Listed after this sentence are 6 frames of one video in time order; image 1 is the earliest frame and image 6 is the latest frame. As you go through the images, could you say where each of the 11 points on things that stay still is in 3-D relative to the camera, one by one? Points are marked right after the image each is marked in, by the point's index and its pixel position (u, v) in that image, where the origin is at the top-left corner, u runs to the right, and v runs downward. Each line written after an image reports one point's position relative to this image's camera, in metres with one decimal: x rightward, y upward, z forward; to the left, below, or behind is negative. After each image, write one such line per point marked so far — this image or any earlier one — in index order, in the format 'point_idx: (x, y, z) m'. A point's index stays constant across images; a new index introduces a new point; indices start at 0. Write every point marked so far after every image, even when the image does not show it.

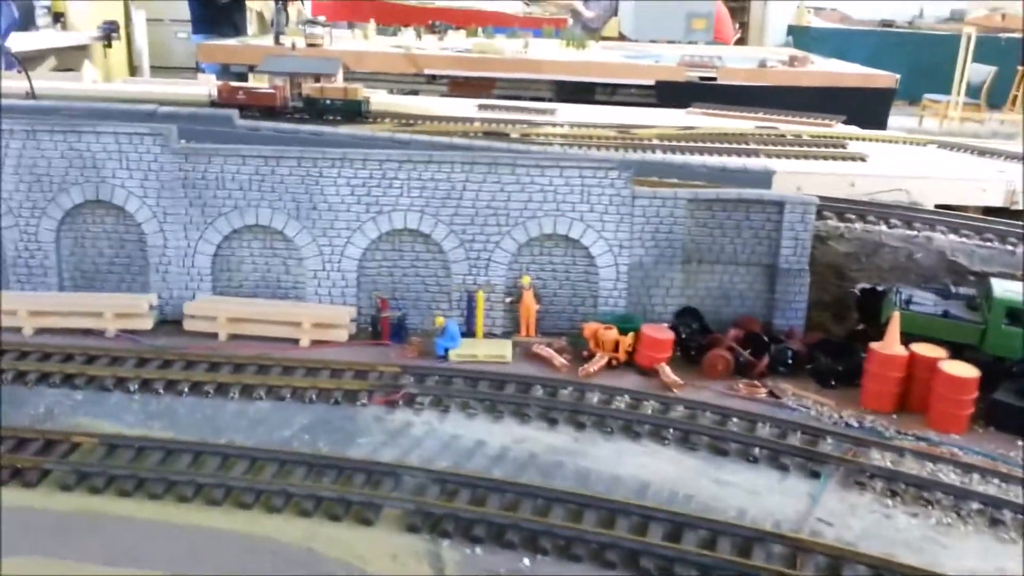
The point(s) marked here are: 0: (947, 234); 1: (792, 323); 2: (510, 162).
0: (+4.3, +0.5, +8.8) m
1: (+2.8, -0.4, +8.8) m
2: (0.0, +1.2, +8.2) m
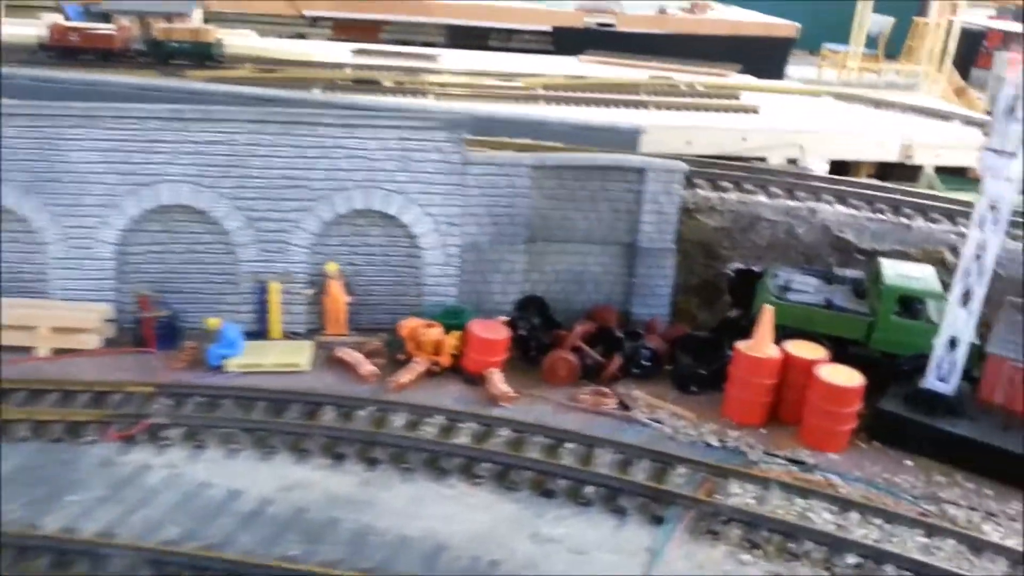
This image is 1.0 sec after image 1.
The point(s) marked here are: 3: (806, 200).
0: (+2.7, +0.7, +7.6) m
1: (+1.2, -0.2, +7.5) m
2: (-1.5, +1.2, +6.6) m
3: (+2.6, +0.8, +7.8) m
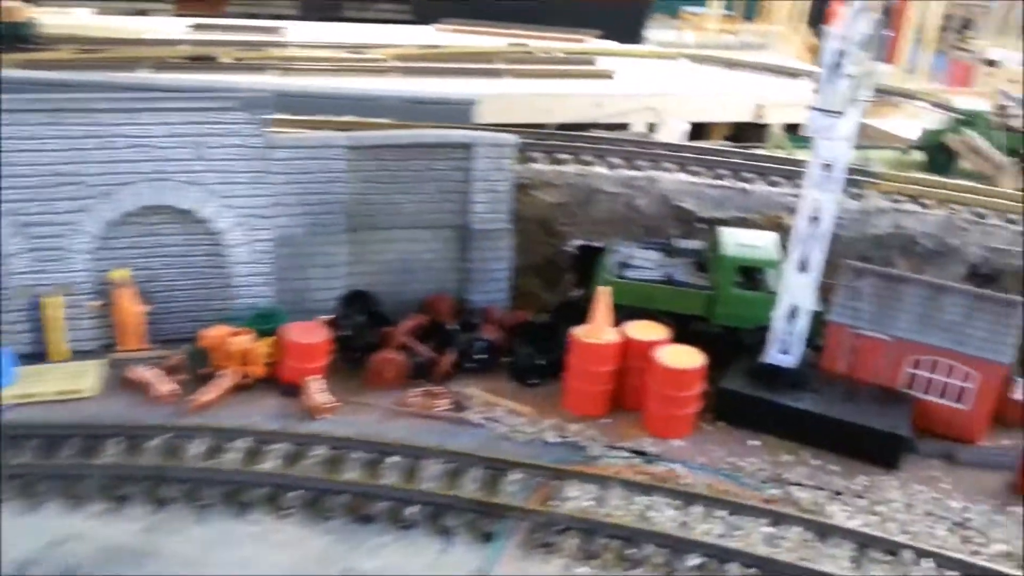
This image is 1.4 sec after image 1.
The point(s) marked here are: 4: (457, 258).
0: (+1.3, +0.9, +7.2) m
1: (-0.2, -0.1, +7.0) m
2: (-2.8, +1.2, +5.7) m
3: (+1.1, +1.0, +7.4) m
4: (-0.4, +0.2, +7.0) m
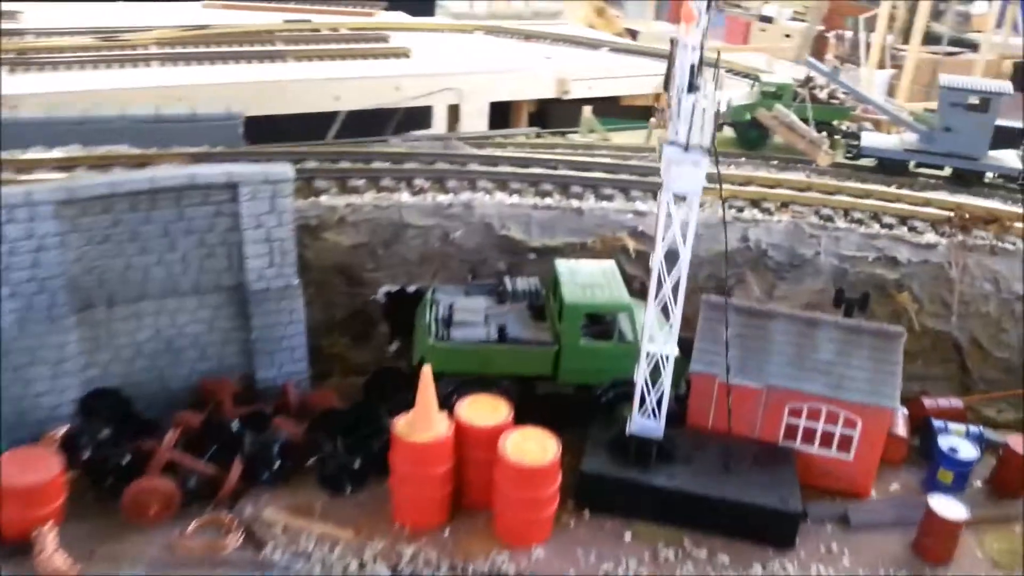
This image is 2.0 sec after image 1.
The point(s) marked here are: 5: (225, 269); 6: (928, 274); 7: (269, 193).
0: (-0.1, +0.6, +6.1) m
1: (-1.4, -0.5, +5.6) m
2: (-3.8, +0.4, +3.7) m
3: (-0.4, +0.7, +6.2) m
4: (-1.7, -0.2, +5.5) m
5: (-1.7, +0.1, +5.4) m
6: (+3.0, +0.1, +6.3) m
7: (-1.4, +0.5, +5.2) m
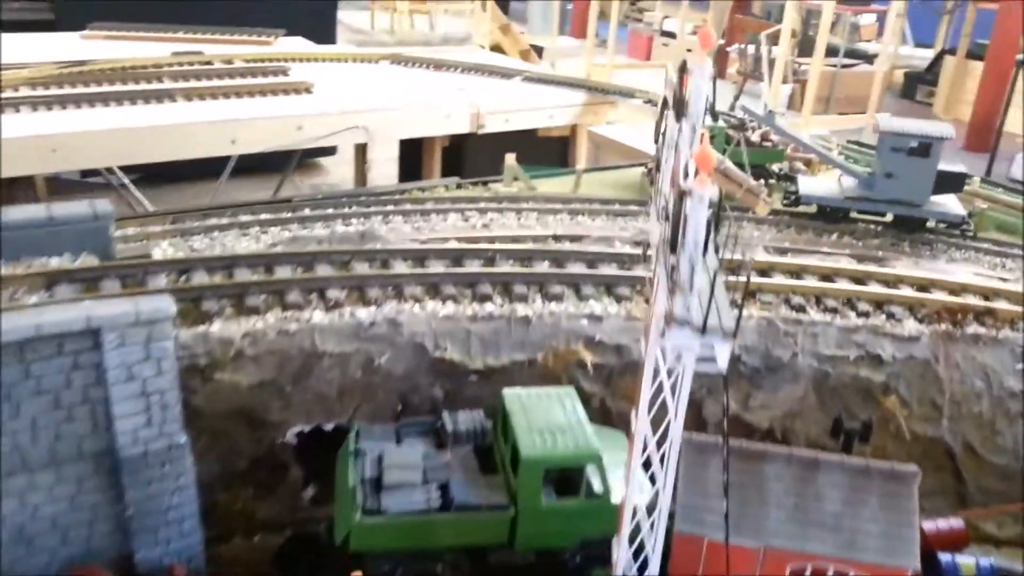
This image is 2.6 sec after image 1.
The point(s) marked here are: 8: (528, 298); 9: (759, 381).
0: (-0.5, -0.1, +5.1) m
1: (-1.7, -1.3, +4.5) m
2: (-4.0, -0.5, +2.3) m
3: (-0.8, -0.1, +5.2) m
4: (-2.0, -1.0, +4.3) m
5: (-2.0, -0.7, +4.3) m
6: (+2.6, -0.5, +5.6) m
7: (-1.7, -0.2, +4.2) m
8: (+0.1, -0.1, +5.4) m
9: (+1.5, -0.6, +5.5) m
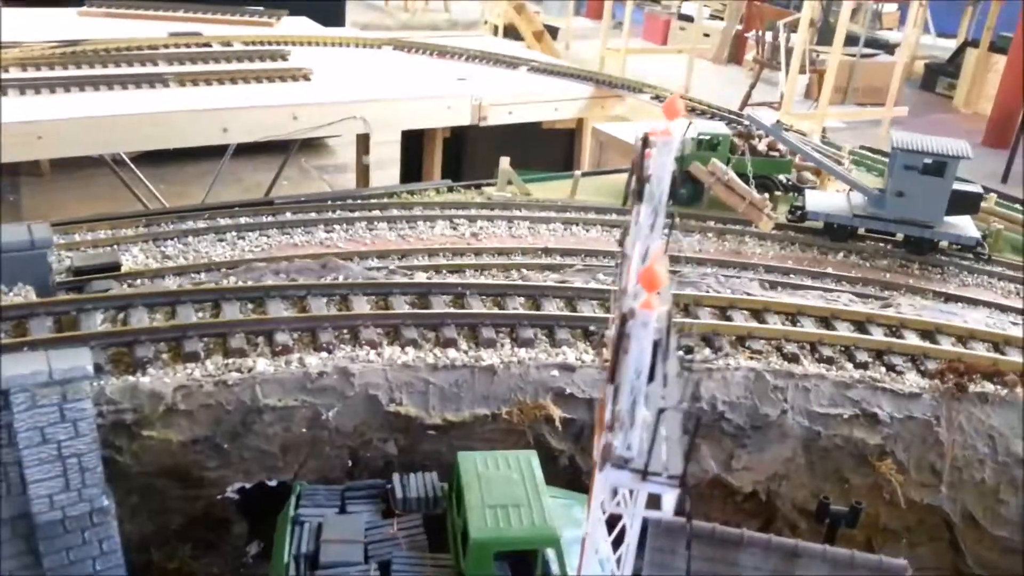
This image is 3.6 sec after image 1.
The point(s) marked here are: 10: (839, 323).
0: (-0.7, -0.4, +4.7) m
1: (-1.9, -1.6, +4.1) m
2: (-4.2, -0.7, +2.0) m
3: (-0.9, -0.3, +4.8) m
4: (-2.2, -1.3, +4.0) m
5: (-2.2, -0.9, +3.9) m
6: (+2.4, -0.9, +5.2) m
7: (-1.9, -0.5, +3.8) m
8: (-0.1, -0.3, +5.0) m
9: (+1.3, -0.9, +5.1) m
10: (+2.2, -0.2, +6.0) m
